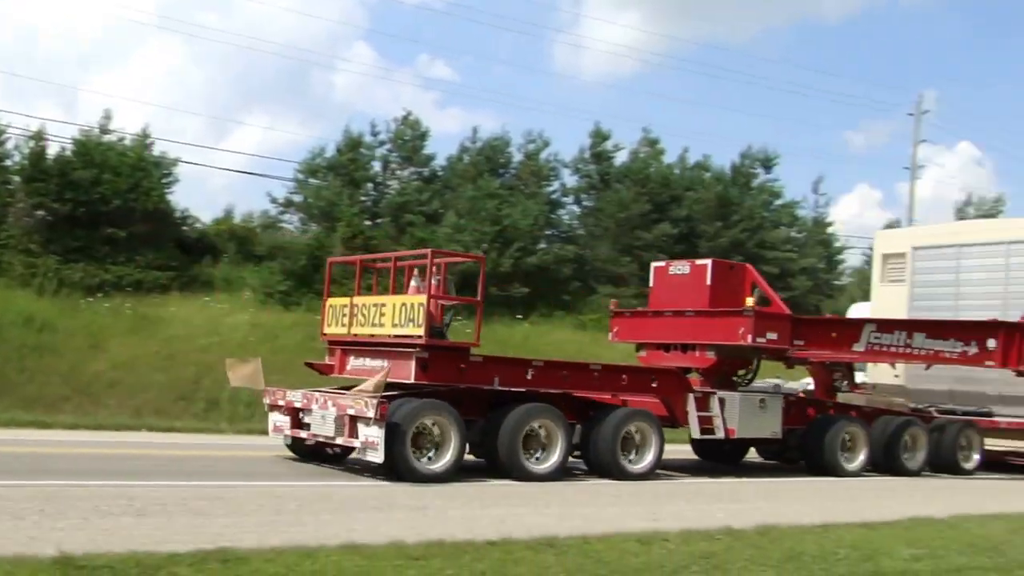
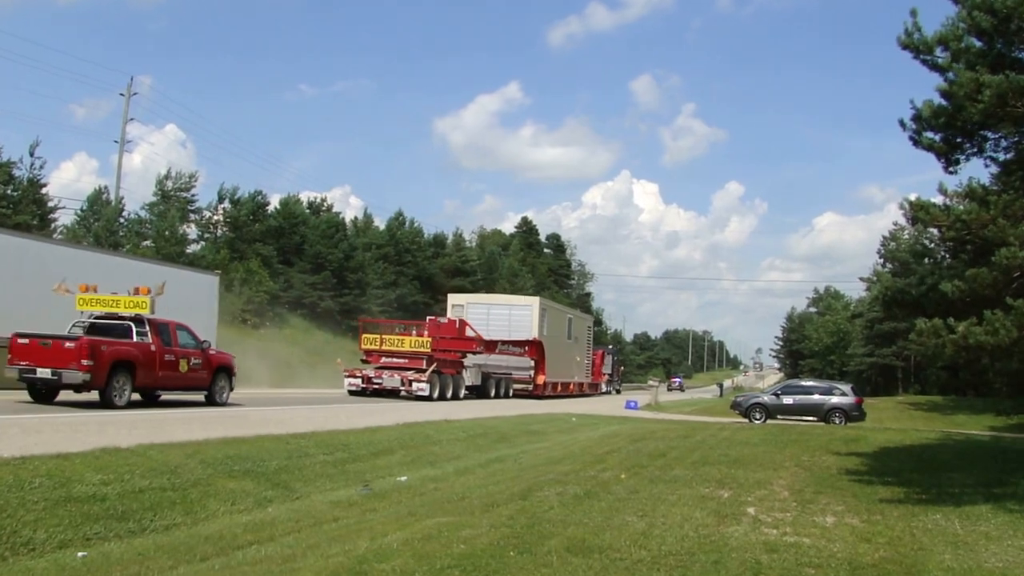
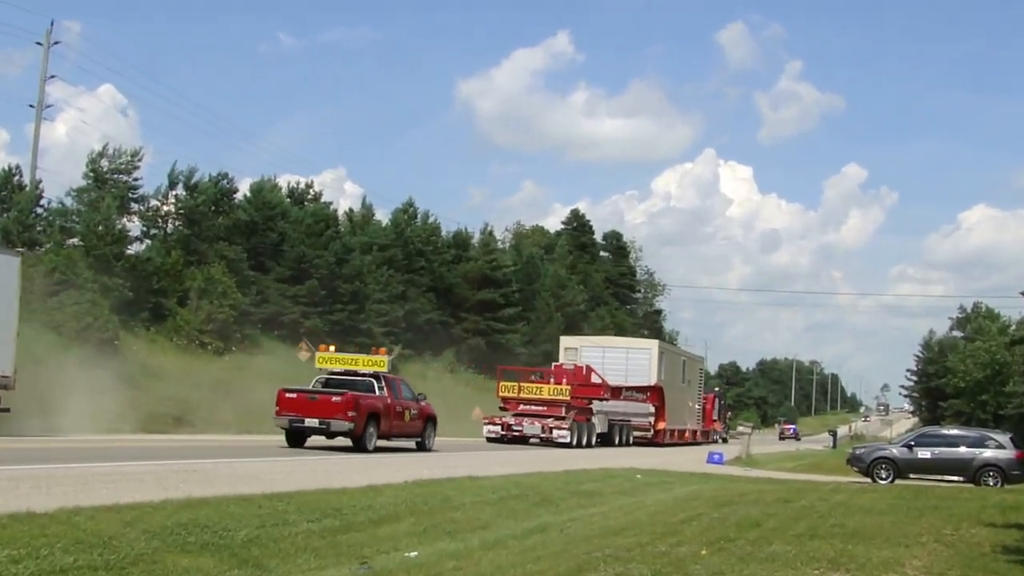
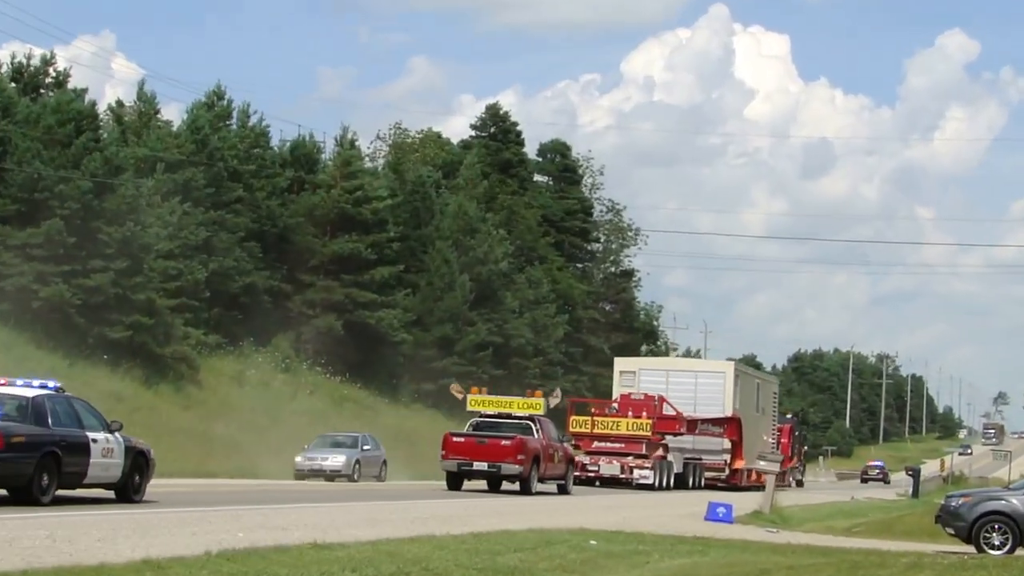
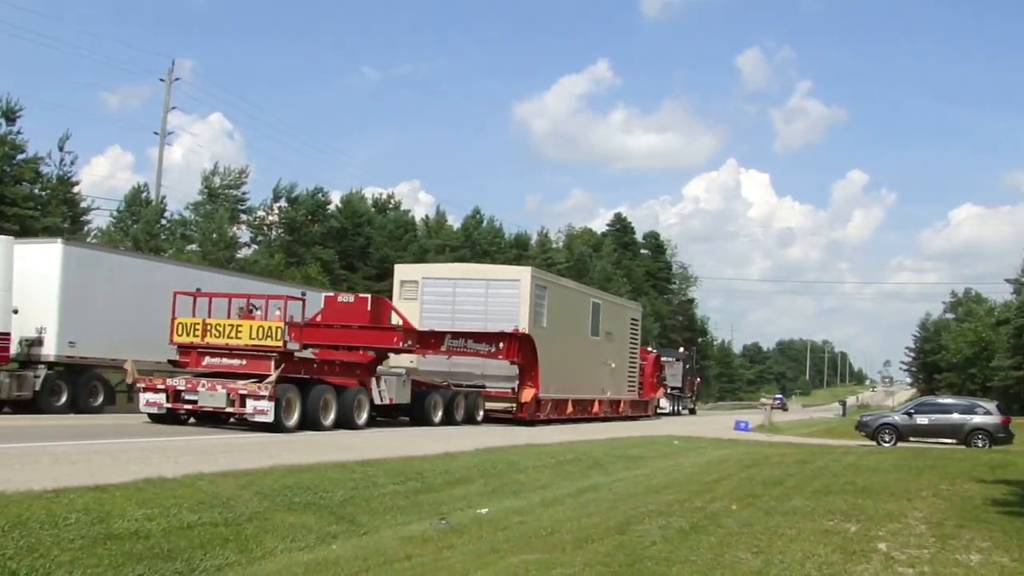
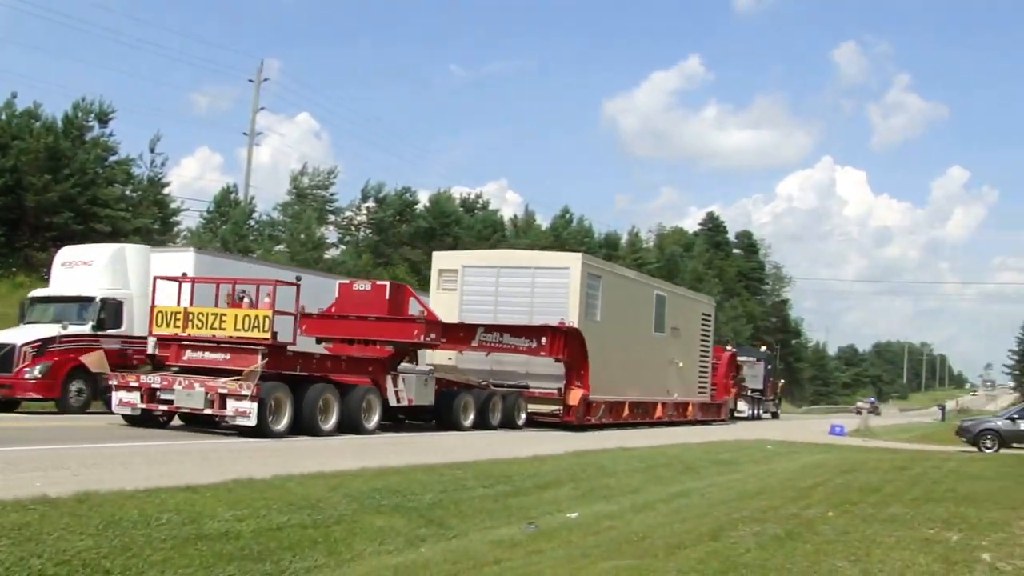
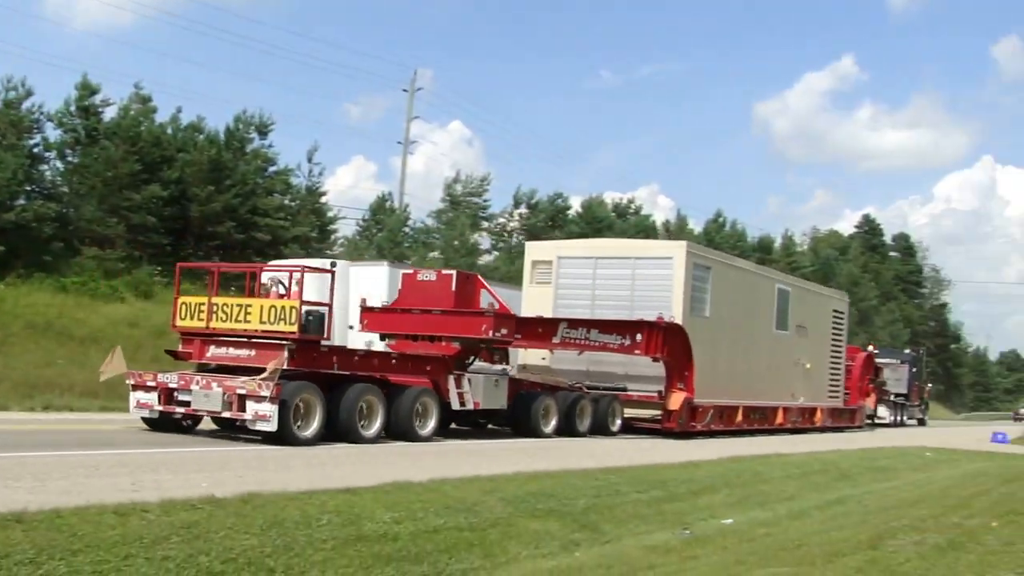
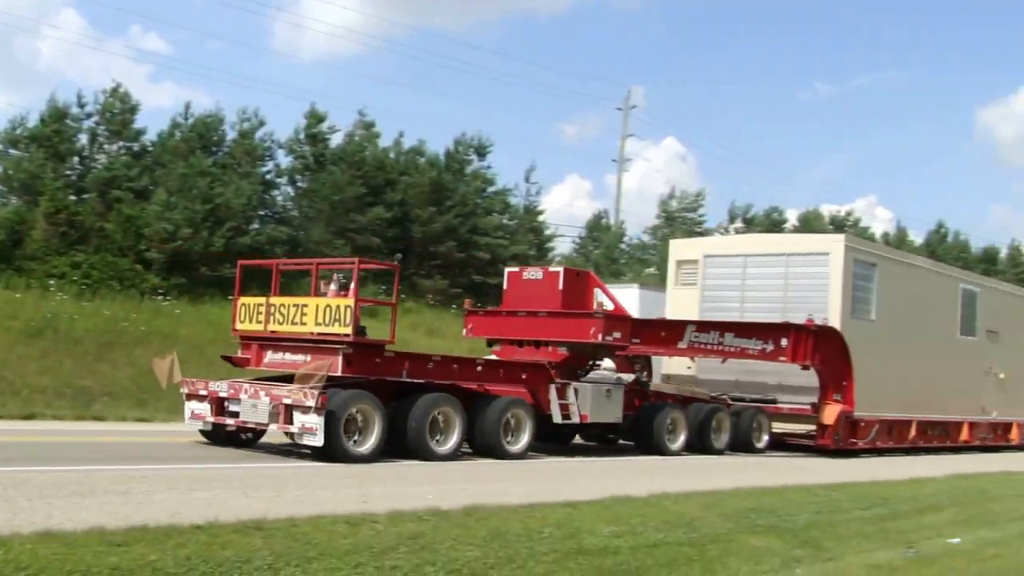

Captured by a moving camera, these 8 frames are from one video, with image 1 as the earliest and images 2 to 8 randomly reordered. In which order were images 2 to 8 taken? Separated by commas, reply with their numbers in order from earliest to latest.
8, 7, 6, 5, 2, 3, 4
